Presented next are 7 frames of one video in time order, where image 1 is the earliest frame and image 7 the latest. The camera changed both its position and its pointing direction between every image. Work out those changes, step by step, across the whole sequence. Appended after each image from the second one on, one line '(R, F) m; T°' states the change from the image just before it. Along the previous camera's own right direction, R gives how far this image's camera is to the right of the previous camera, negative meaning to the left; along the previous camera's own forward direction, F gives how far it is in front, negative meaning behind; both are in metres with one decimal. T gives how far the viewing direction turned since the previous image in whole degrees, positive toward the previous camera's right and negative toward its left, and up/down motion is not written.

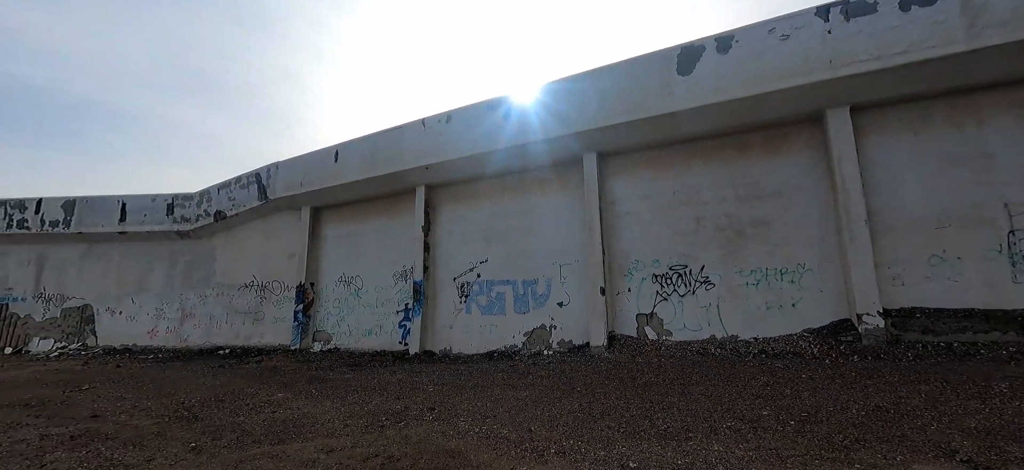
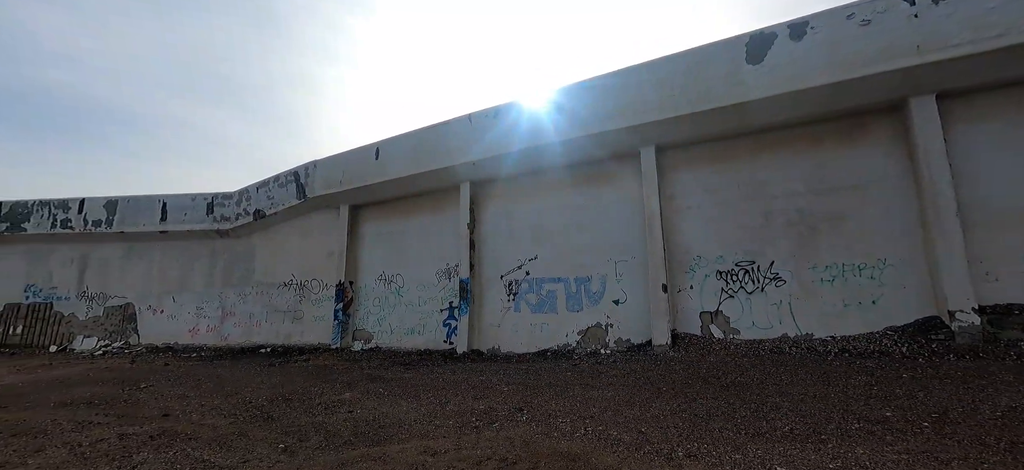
(-0.9, +0.2) m; -1°
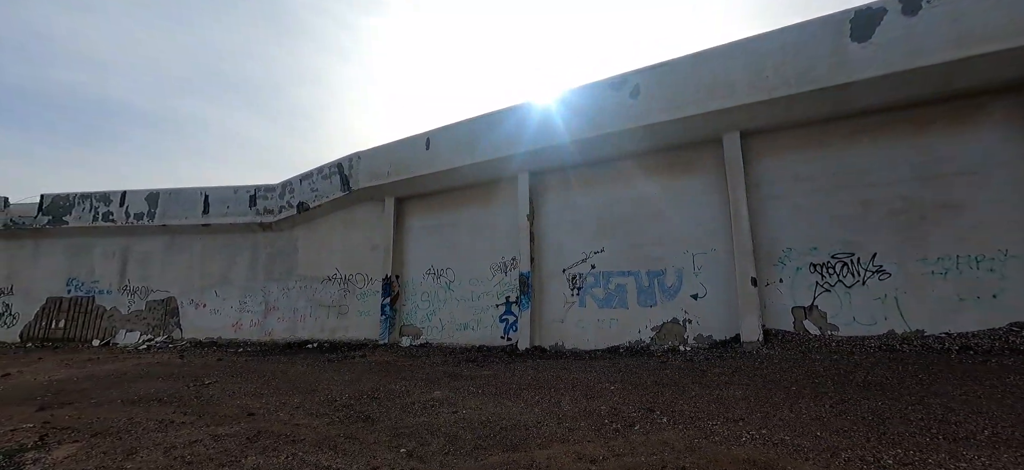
(-1.2, +0.3) m; -1°
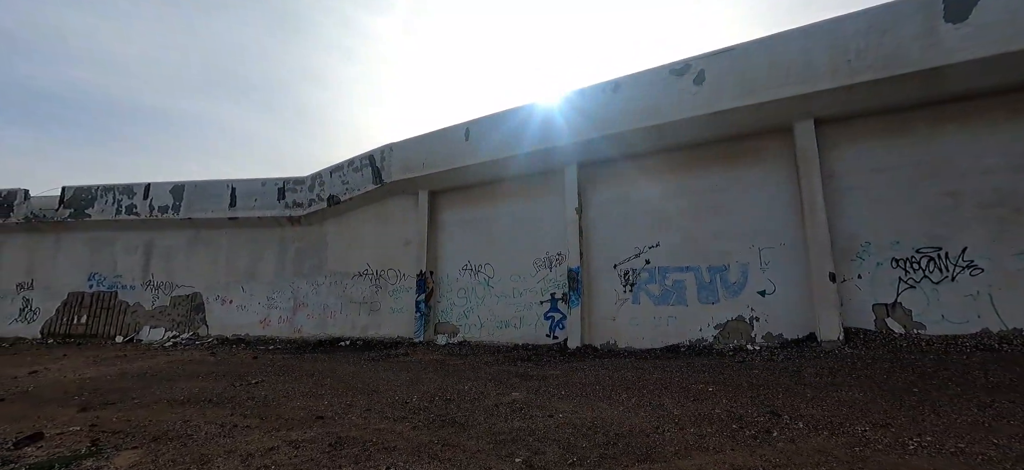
(-1.0, +0.3) m; 0°
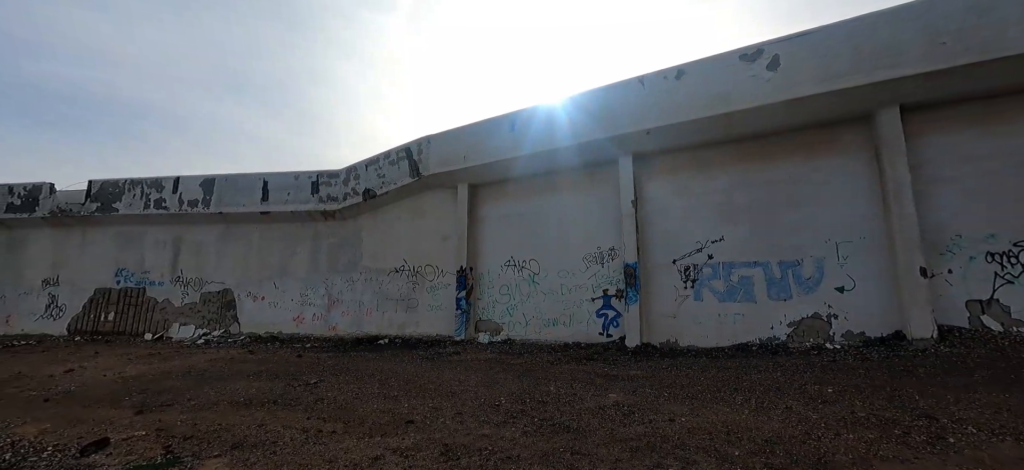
(-1.1, +0.3) m; 0°
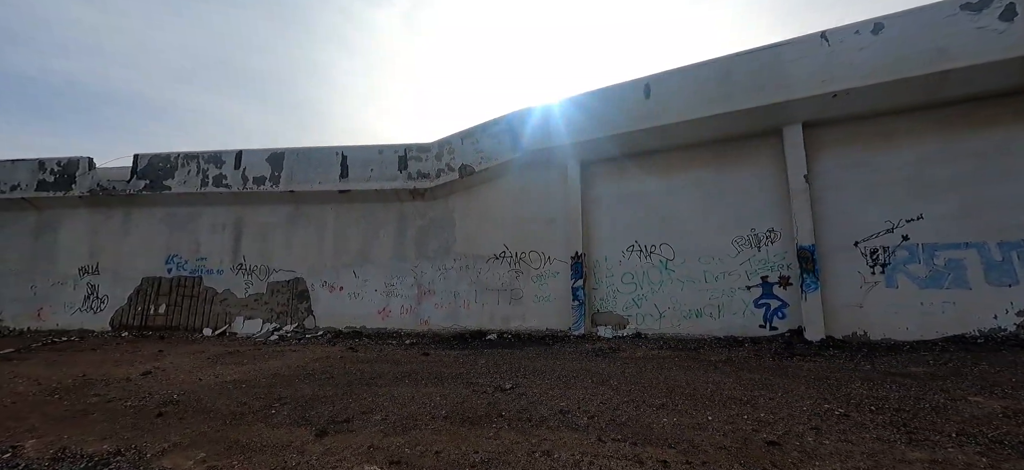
(-3.1, +1.2) m; +3°
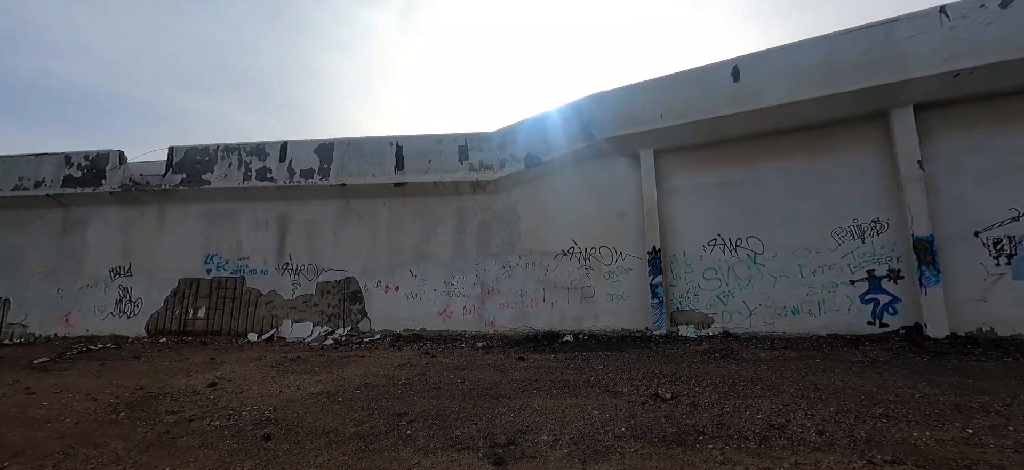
(-1.7, +0.6) m; +1°
